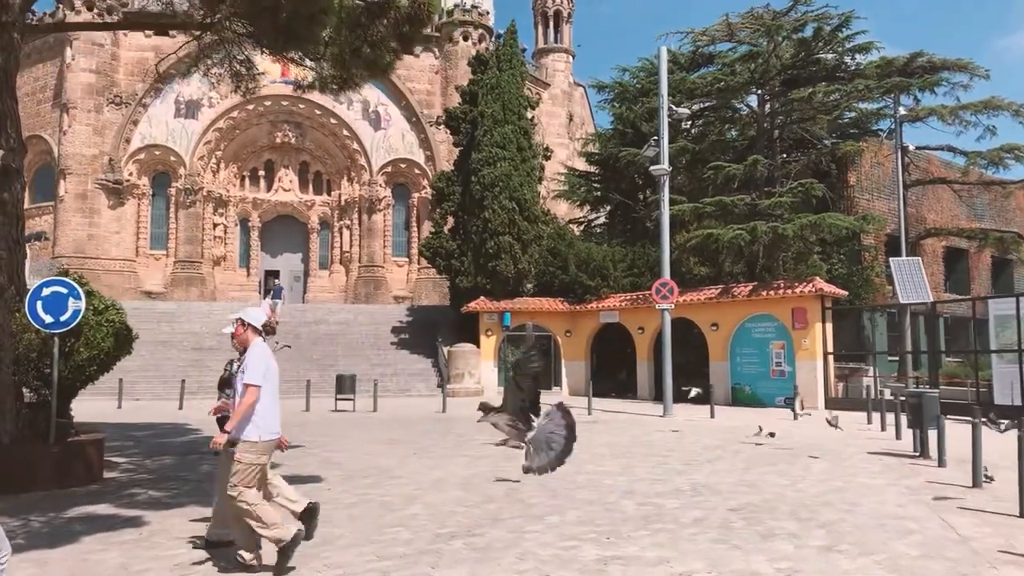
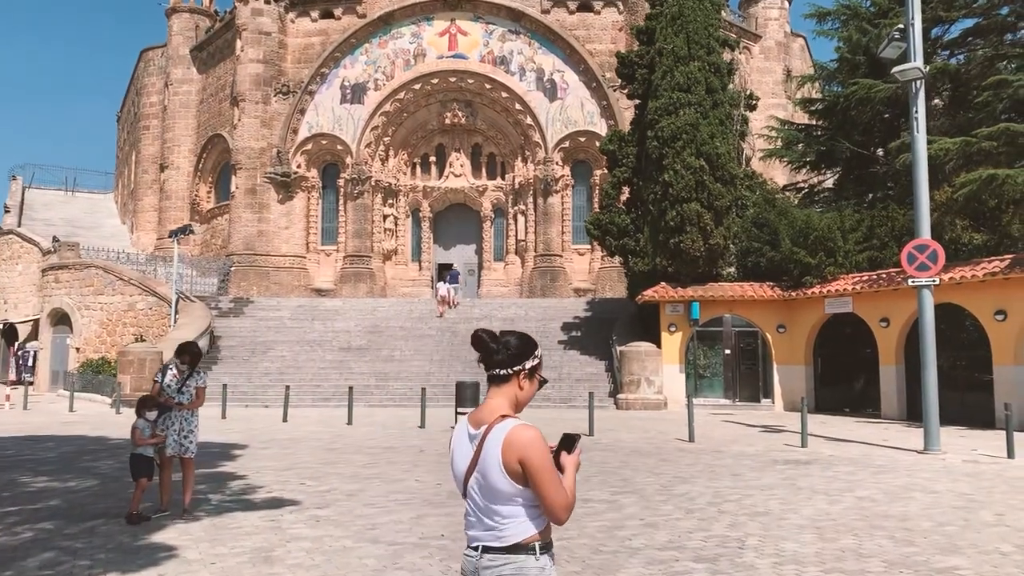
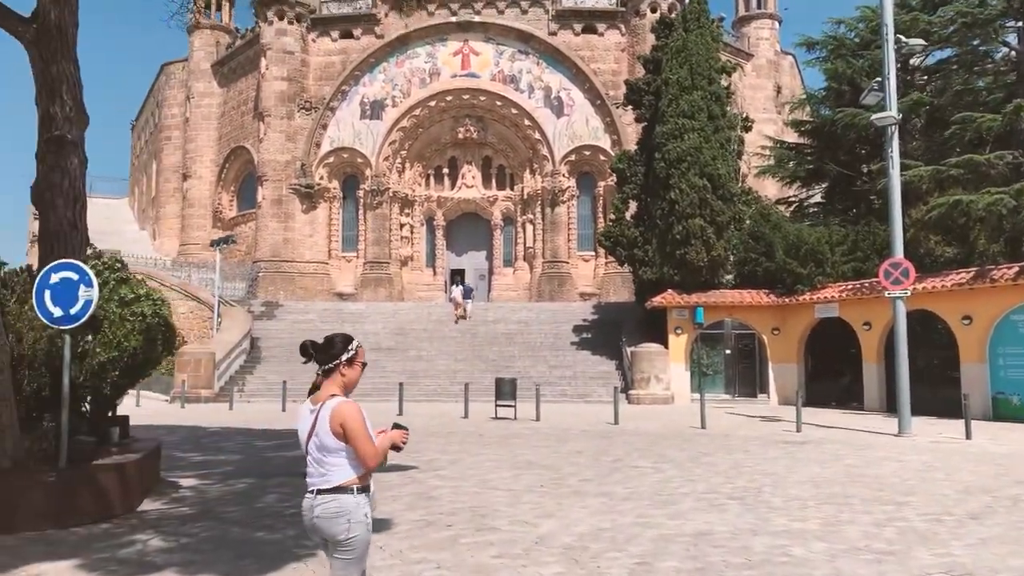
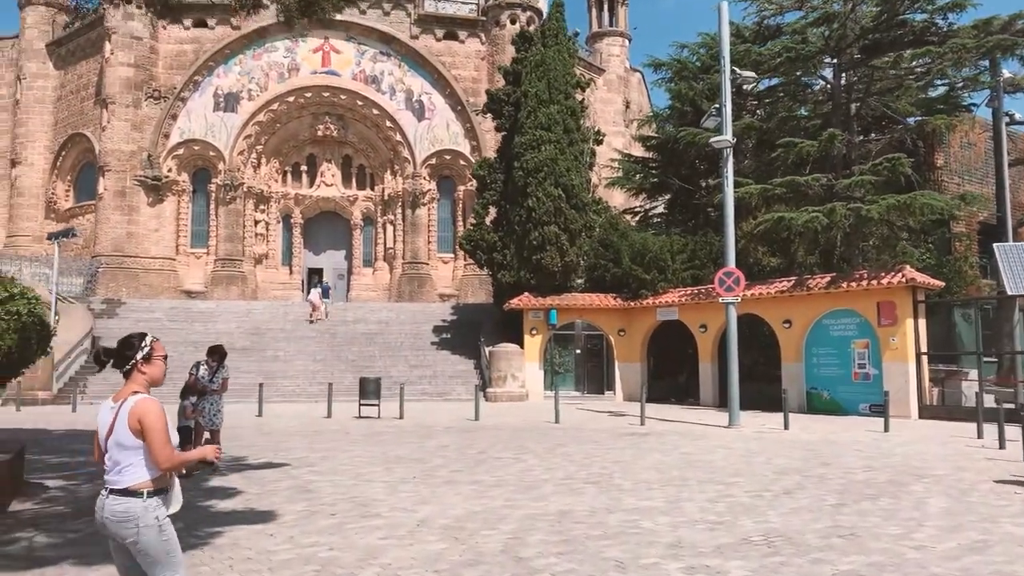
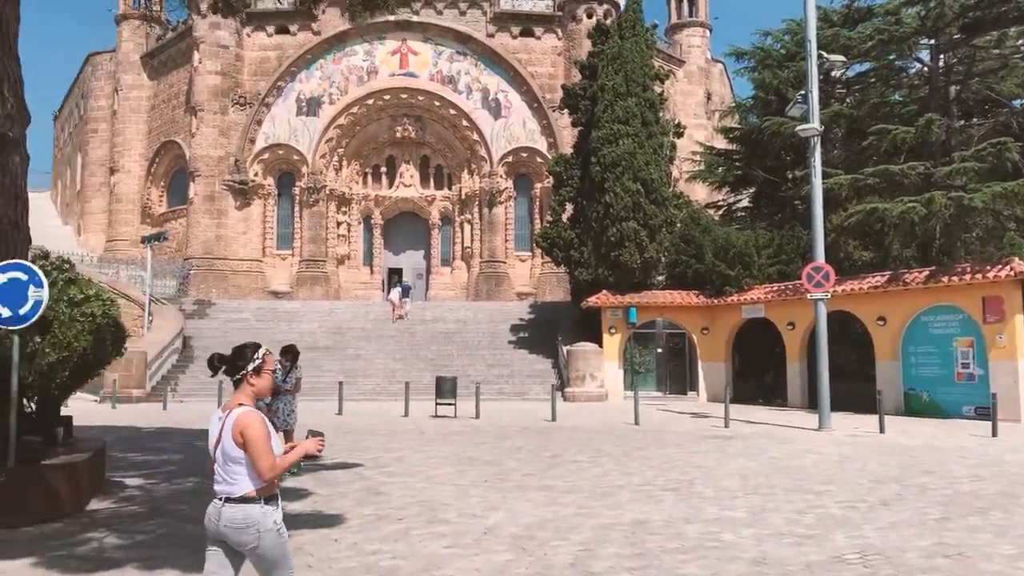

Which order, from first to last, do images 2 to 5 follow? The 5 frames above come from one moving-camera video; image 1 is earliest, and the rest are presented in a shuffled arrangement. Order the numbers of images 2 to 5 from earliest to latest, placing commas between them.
4, 5, 3, 2
